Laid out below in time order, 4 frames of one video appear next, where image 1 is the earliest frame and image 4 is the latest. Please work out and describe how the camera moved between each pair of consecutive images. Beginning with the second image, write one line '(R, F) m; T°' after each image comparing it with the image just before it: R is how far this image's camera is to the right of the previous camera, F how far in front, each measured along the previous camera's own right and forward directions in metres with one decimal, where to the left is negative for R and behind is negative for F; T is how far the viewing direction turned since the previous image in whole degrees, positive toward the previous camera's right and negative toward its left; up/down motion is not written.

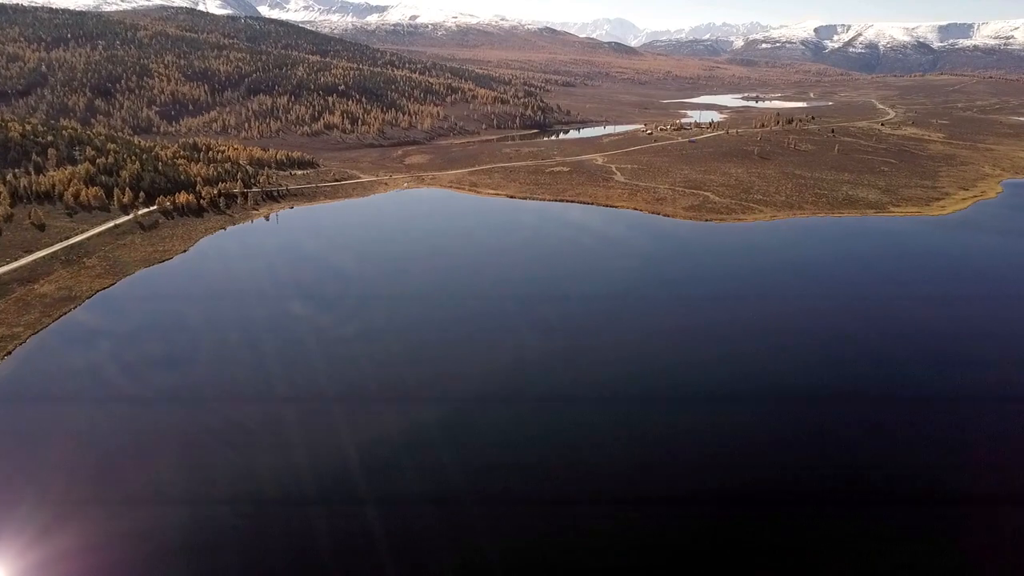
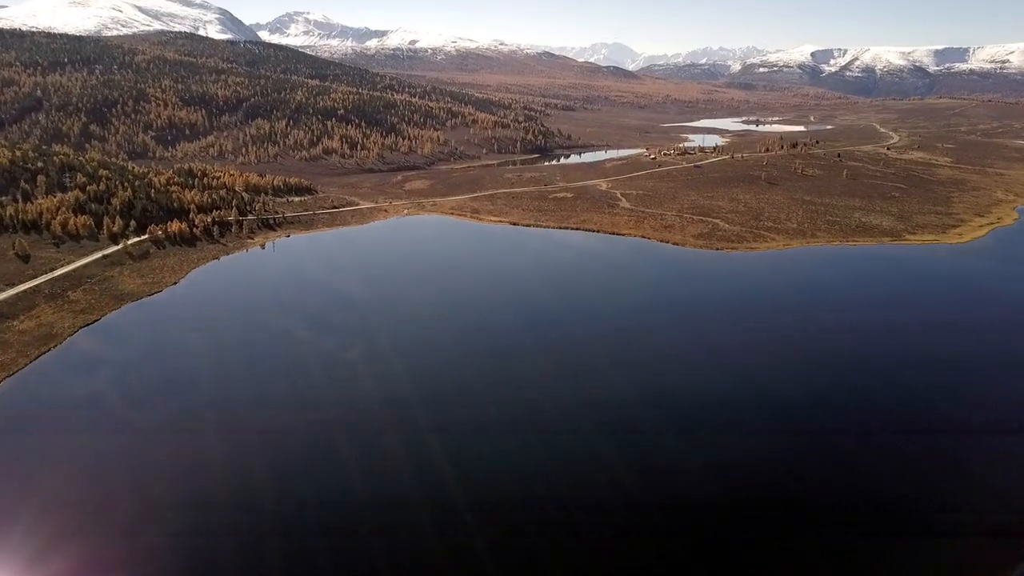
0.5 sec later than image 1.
(-0.2, +1.4) m; 0°
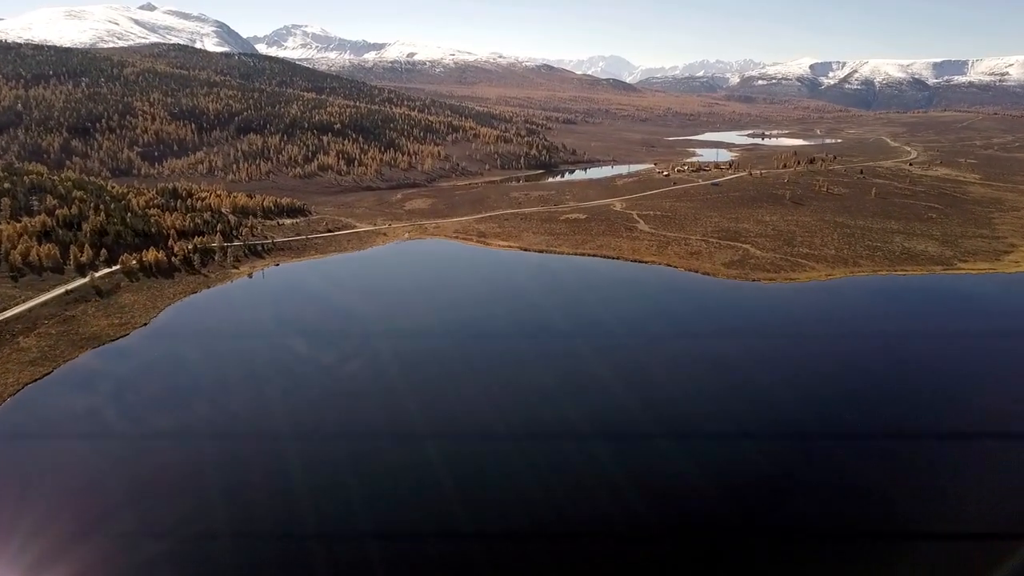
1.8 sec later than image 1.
(-0.8, +3.5) m; 0°
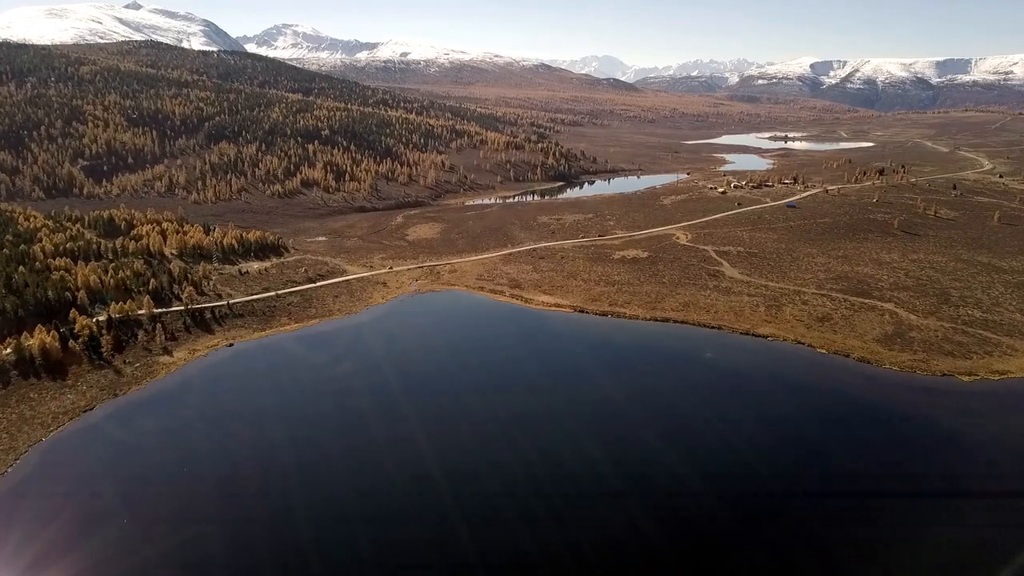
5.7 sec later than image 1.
(-2.7, +10.7) m; +1°
